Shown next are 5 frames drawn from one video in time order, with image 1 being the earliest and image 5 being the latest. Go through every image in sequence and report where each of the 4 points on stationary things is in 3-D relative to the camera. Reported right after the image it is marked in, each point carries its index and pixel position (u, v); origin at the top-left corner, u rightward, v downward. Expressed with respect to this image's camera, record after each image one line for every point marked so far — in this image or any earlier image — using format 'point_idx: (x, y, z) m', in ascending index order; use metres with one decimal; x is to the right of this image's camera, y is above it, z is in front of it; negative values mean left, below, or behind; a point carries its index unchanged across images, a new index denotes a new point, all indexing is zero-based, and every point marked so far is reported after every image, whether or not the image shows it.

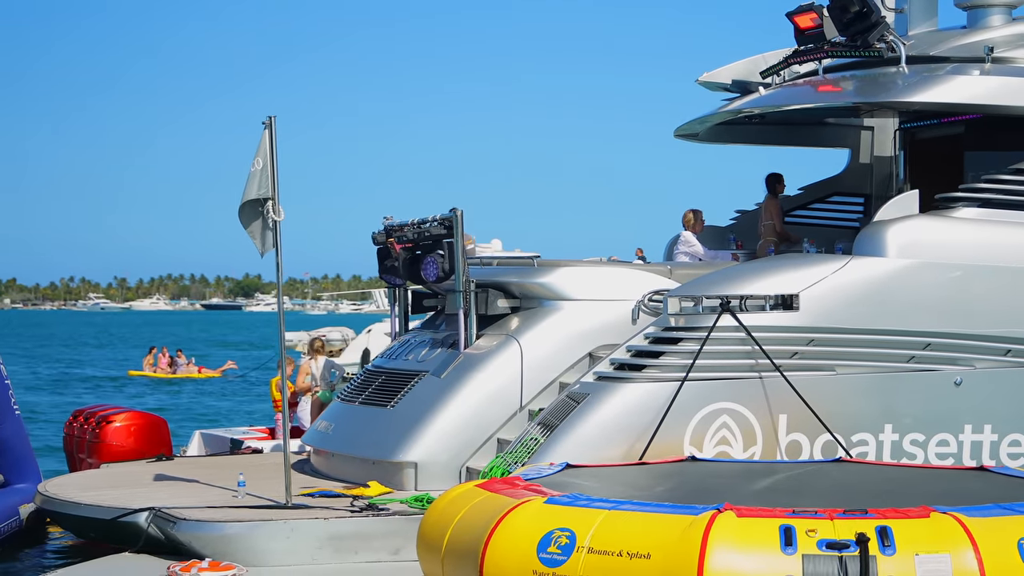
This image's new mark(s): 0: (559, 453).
0: (+0.4, -1.1, +8.2) m
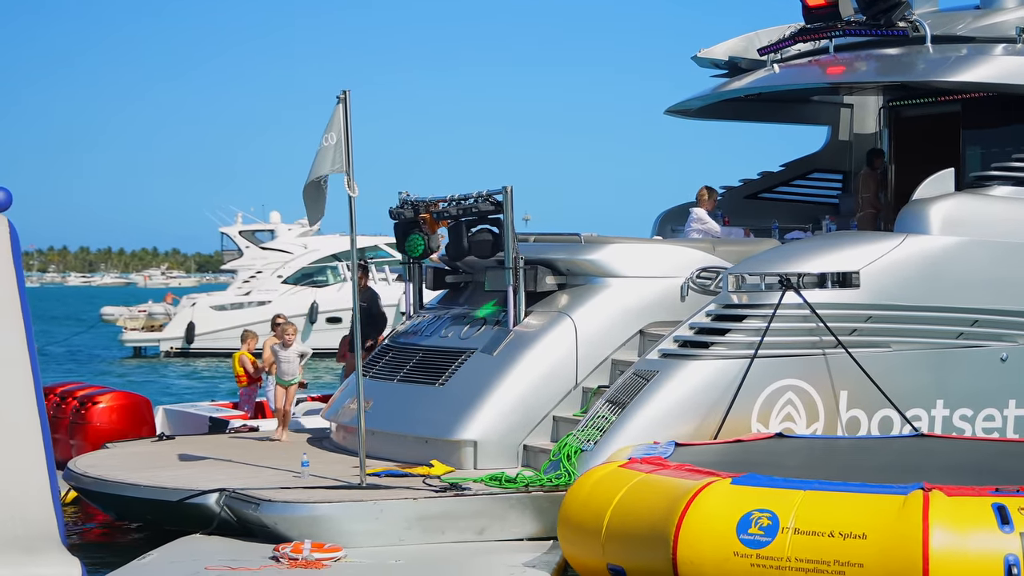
0: (+0.8, -0.9, +8.1) m
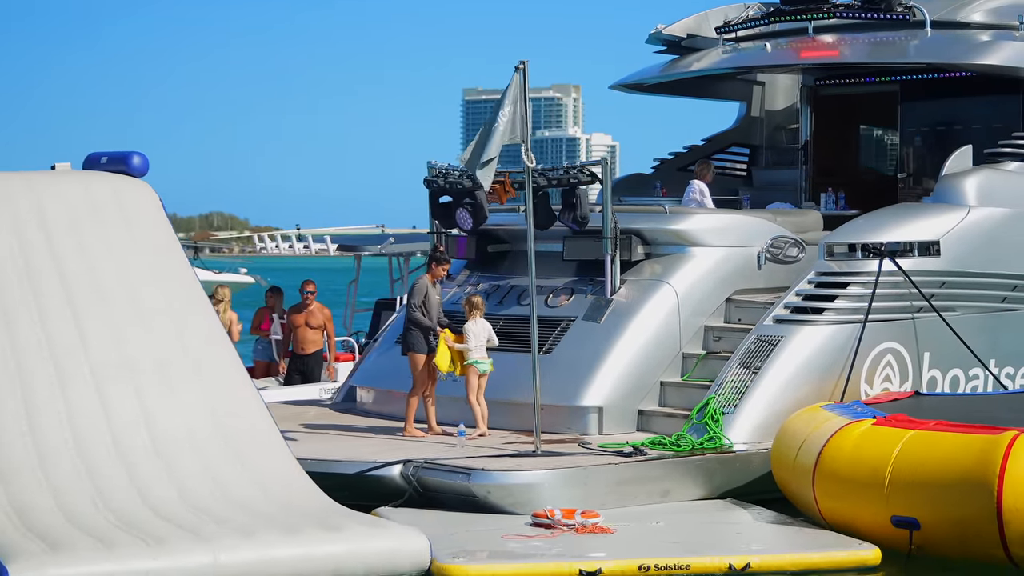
0: (+1.8, -0.7, +8.5) m
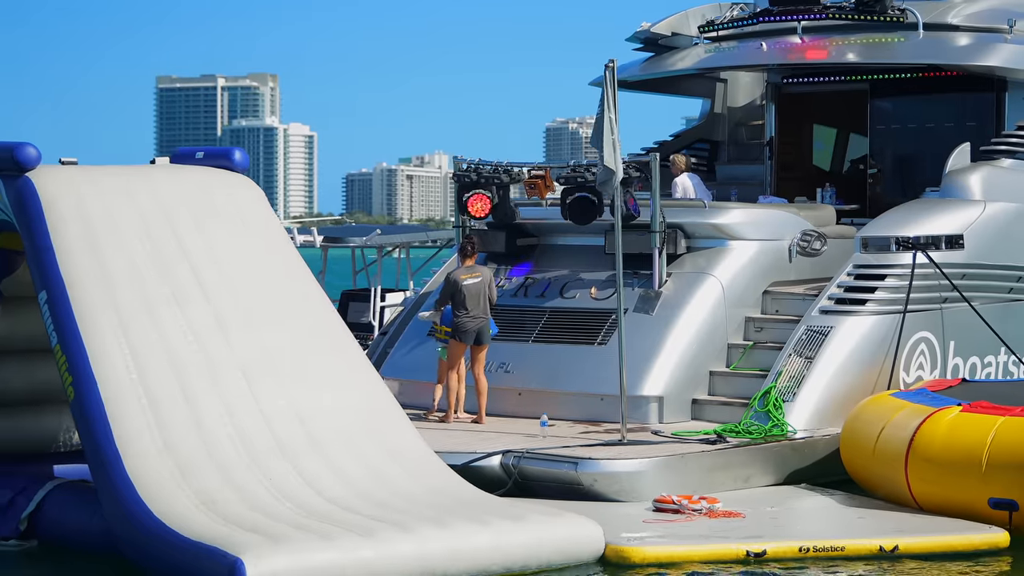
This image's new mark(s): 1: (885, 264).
0: (+2.2, -0.7, +8.9) m
1: (+2.8, +0.2, +9.6) m
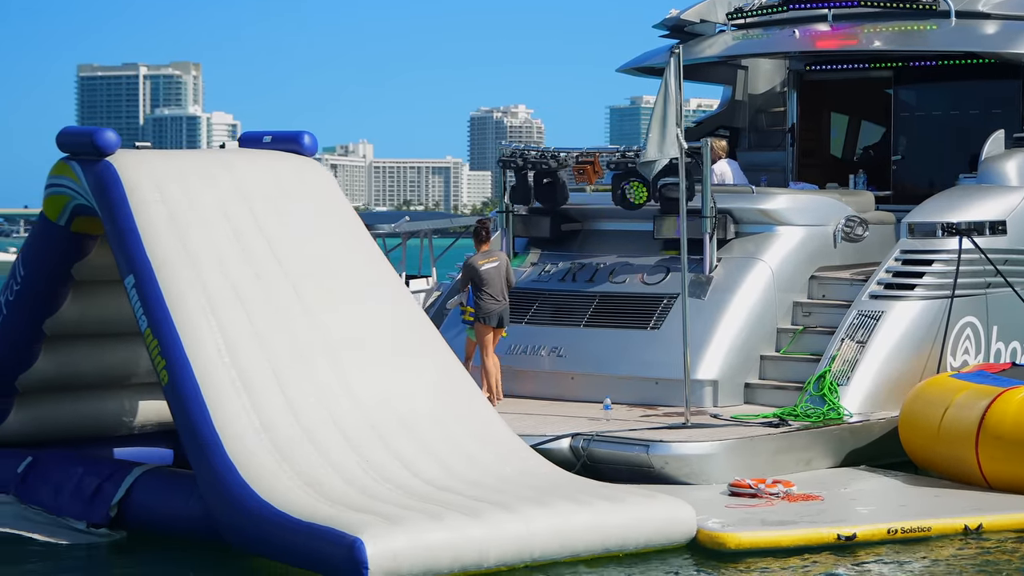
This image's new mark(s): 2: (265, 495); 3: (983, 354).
0: (+2.6, -0.6, +9.0) m
1: (+3.2, +0.3, +9.7) m
2: (-1.1, -0.9, +5.8) m
3: (+3.7, -0.5, +9.9) m
